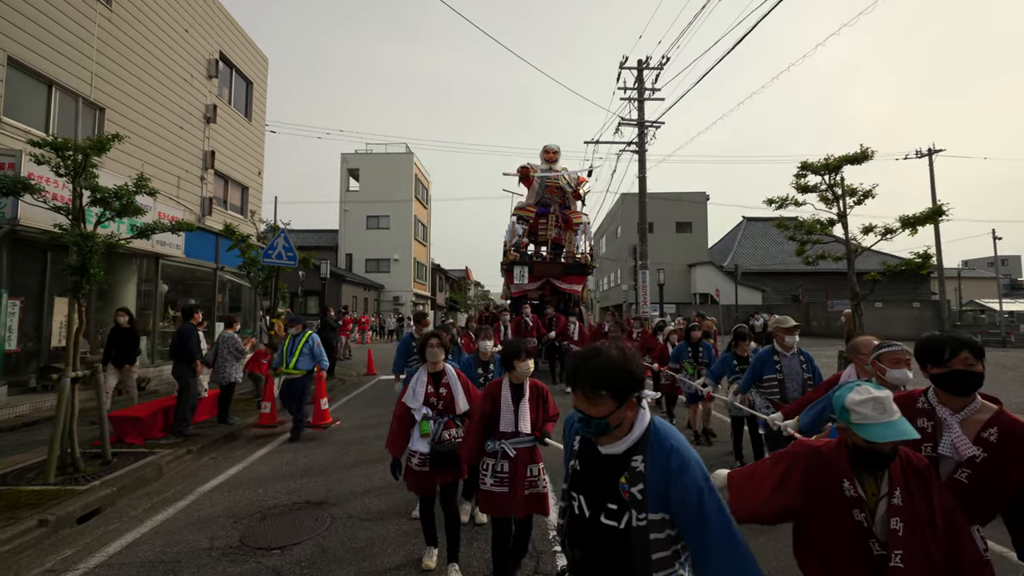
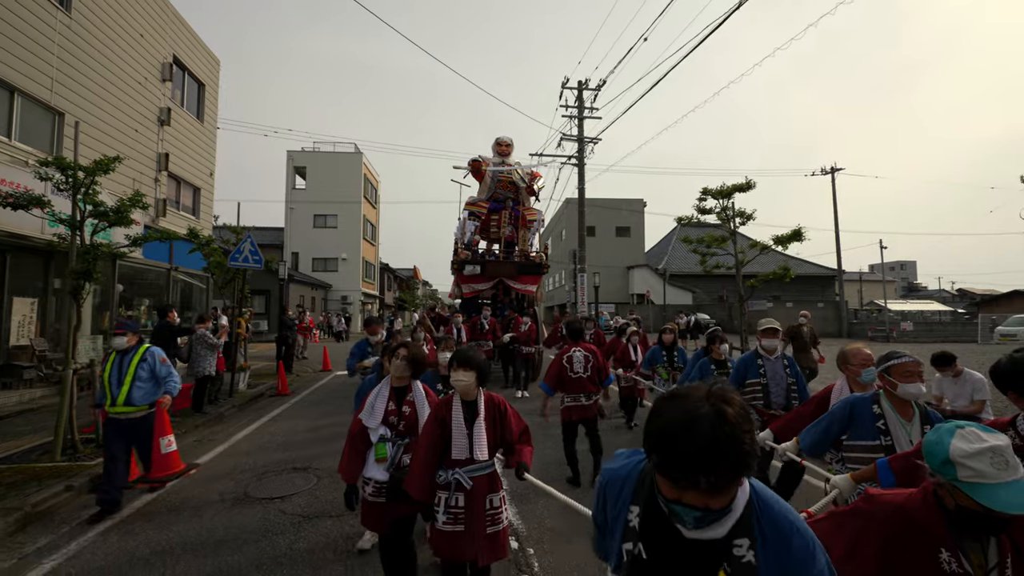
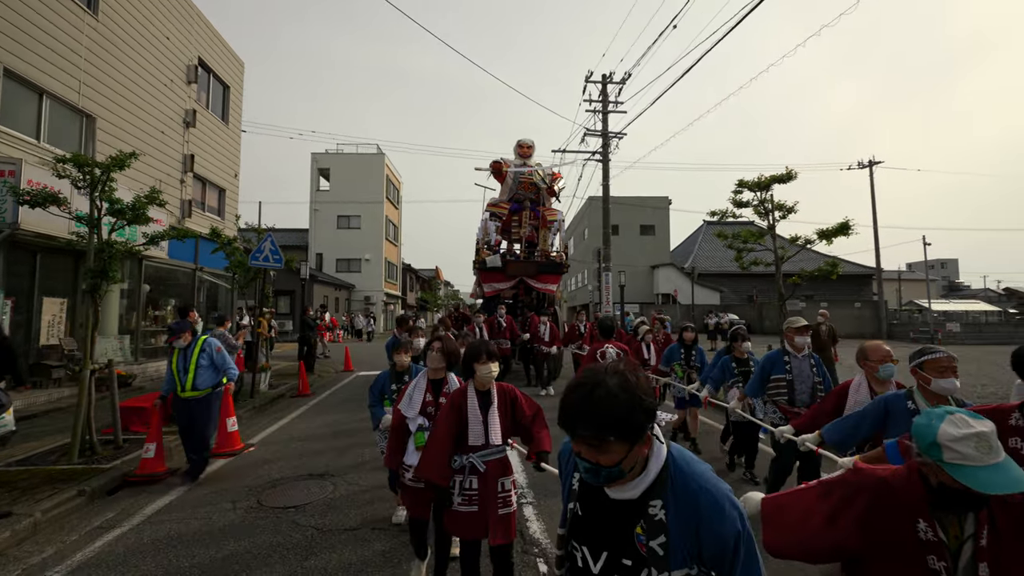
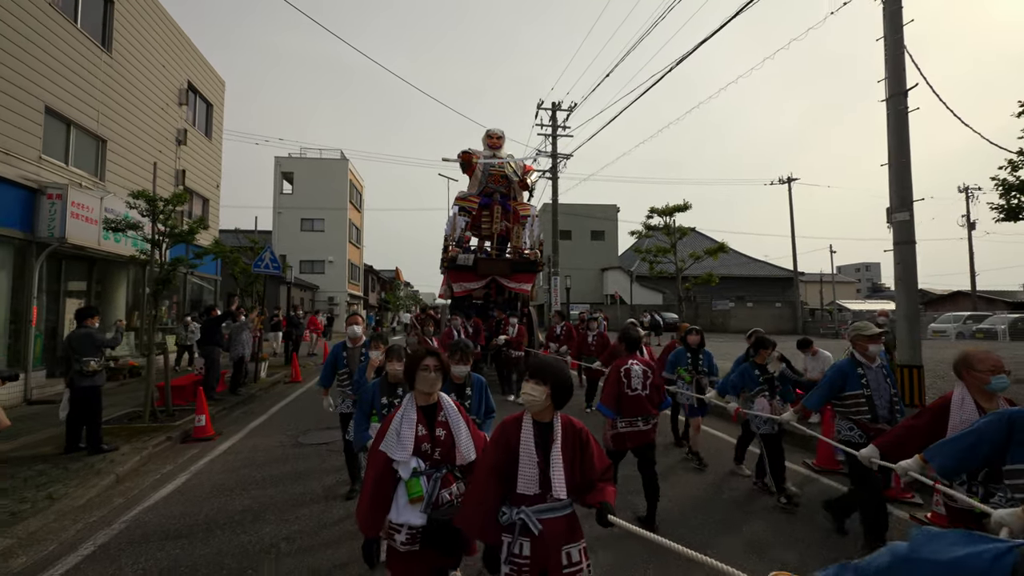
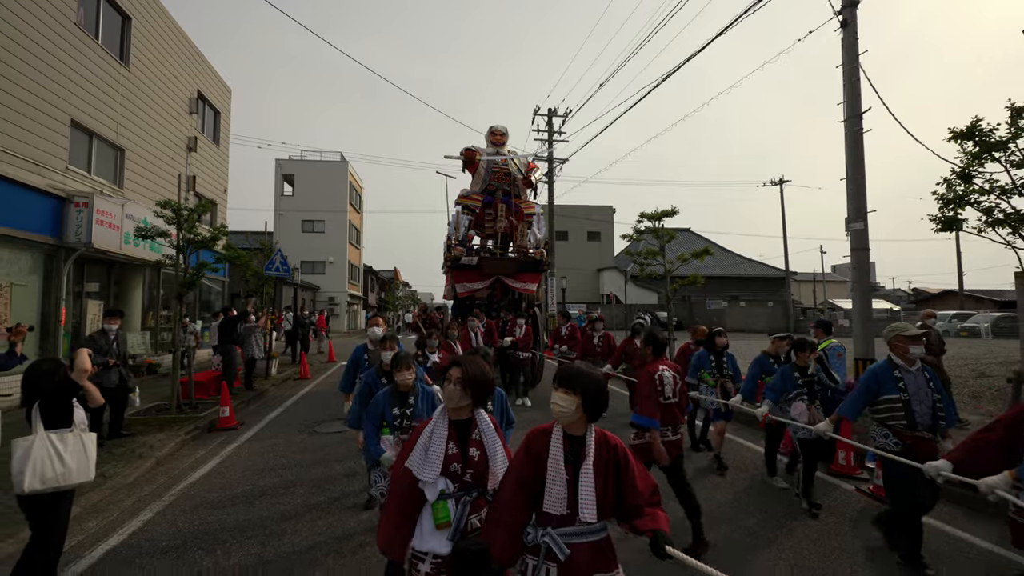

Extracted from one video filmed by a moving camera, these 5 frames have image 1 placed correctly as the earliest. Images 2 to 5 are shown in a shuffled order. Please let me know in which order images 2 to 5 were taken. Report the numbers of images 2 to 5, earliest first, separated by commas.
3, 2, 4, 5
